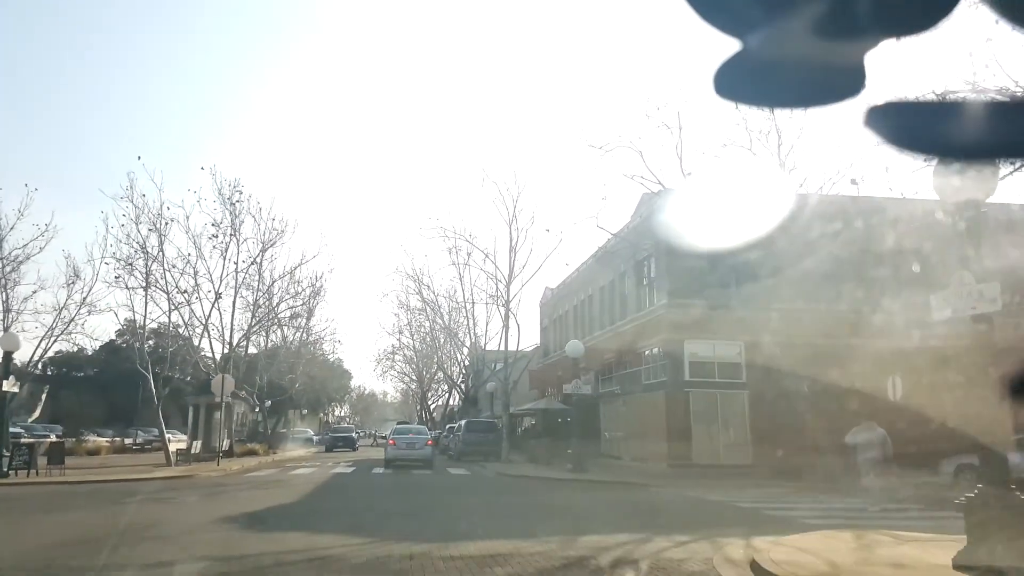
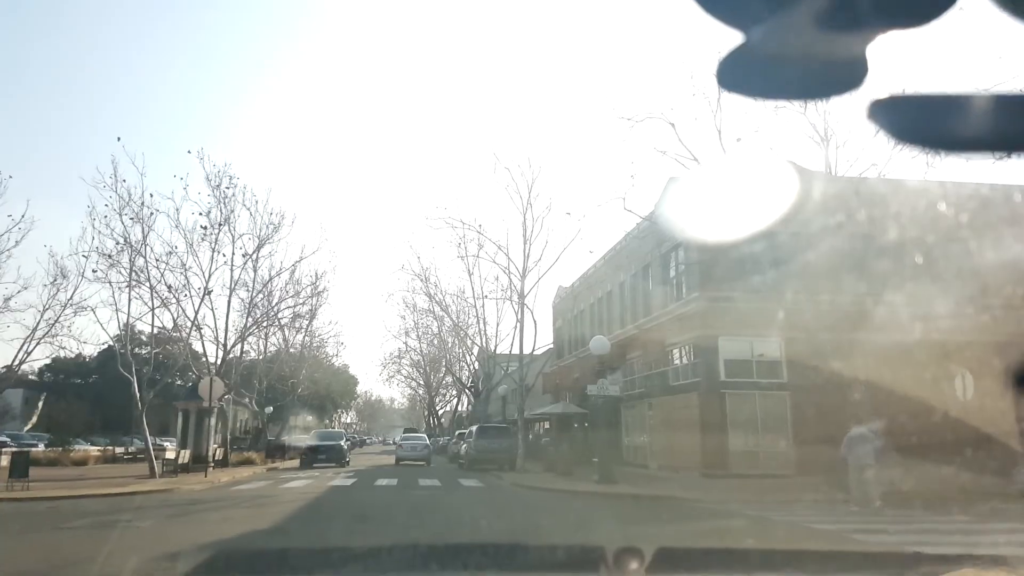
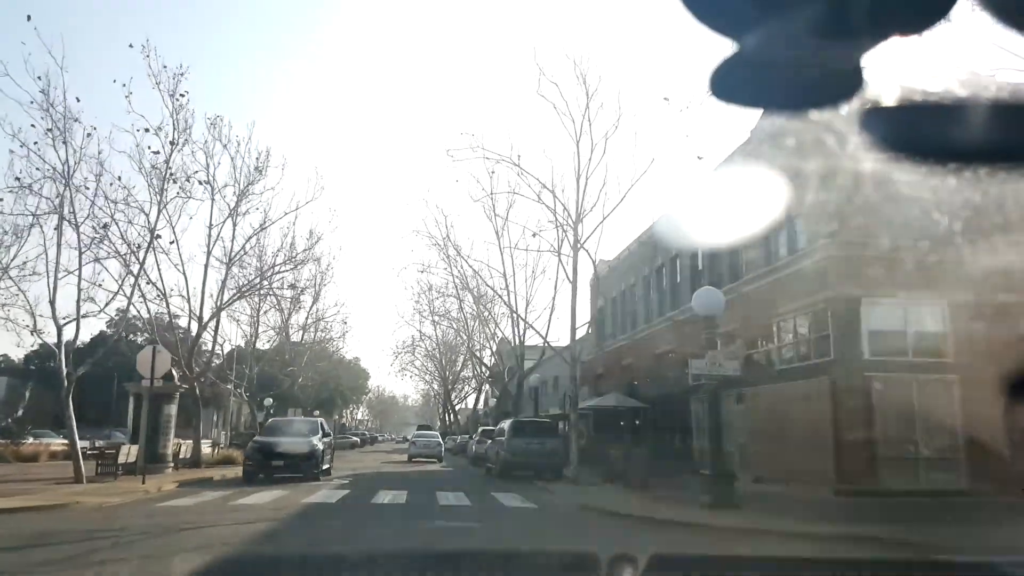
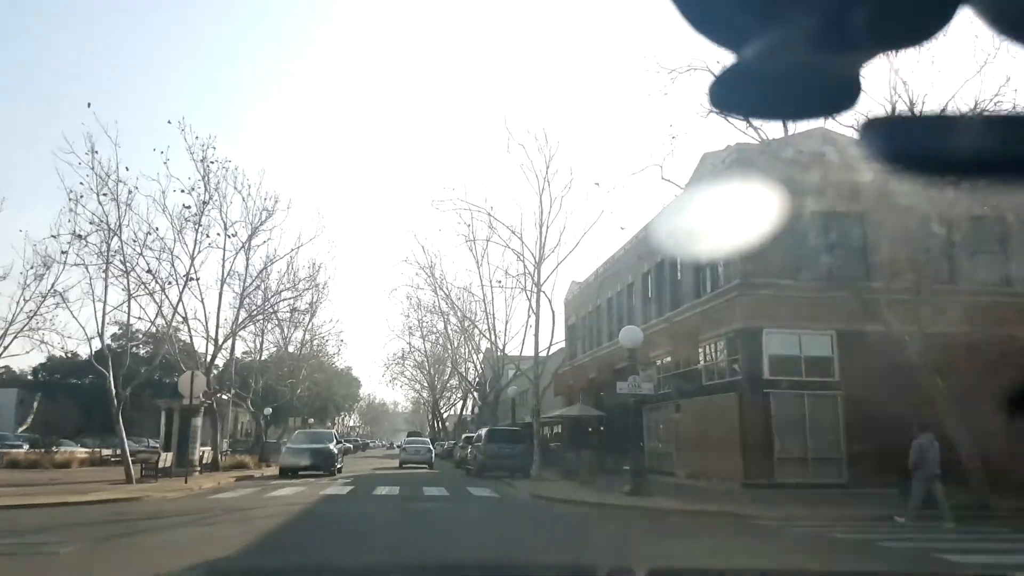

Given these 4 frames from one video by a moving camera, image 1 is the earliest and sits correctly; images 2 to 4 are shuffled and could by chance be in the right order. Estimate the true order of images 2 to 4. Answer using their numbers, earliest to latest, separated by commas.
2, 4, 3
